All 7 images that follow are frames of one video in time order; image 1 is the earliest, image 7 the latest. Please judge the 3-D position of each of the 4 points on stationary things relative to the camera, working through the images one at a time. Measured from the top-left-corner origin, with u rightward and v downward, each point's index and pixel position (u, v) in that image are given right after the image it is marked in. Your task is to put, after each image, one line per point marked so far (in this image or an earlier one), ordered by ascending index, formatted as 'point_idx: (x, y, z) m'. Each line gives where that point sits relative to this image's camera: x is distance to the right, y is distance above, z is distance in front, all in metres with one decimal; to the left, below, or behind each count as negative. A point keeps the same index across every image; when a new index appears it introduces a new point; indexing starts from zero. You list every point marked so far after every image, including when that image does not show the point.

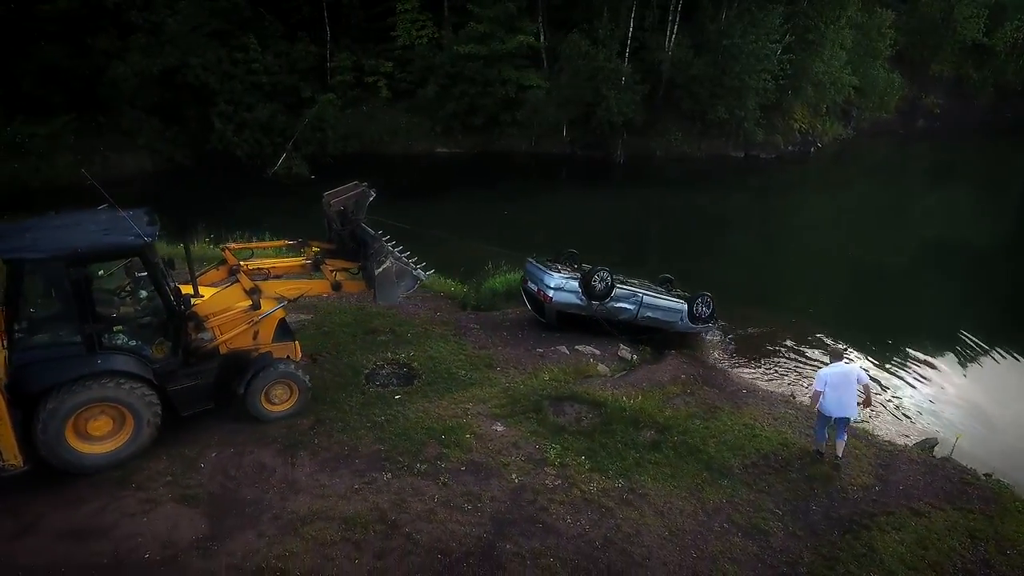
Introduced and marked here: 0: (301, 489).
0: (-2.1, -2.0, +6.3) m
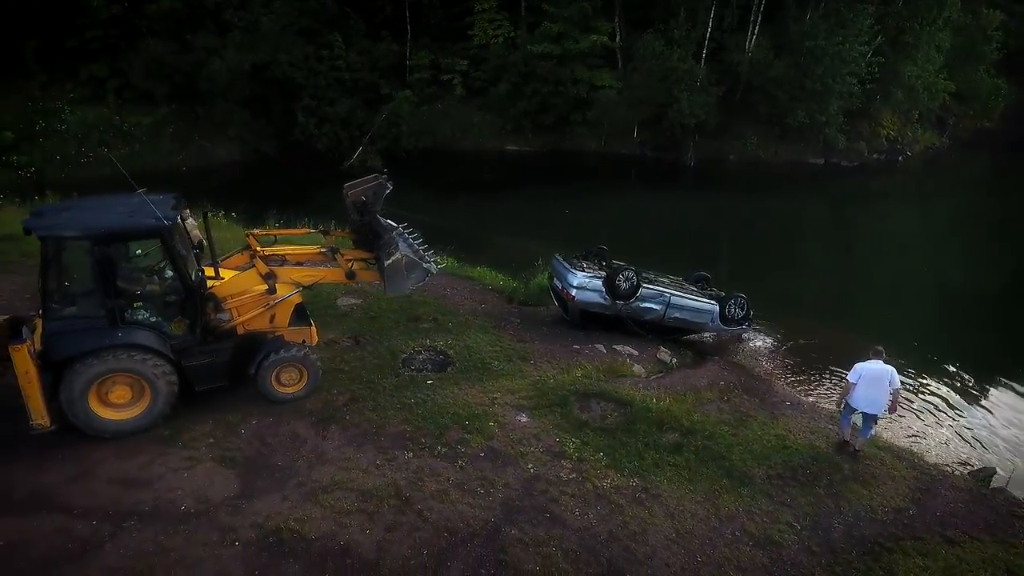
0: (-1.9, -1.8, +6.7) m
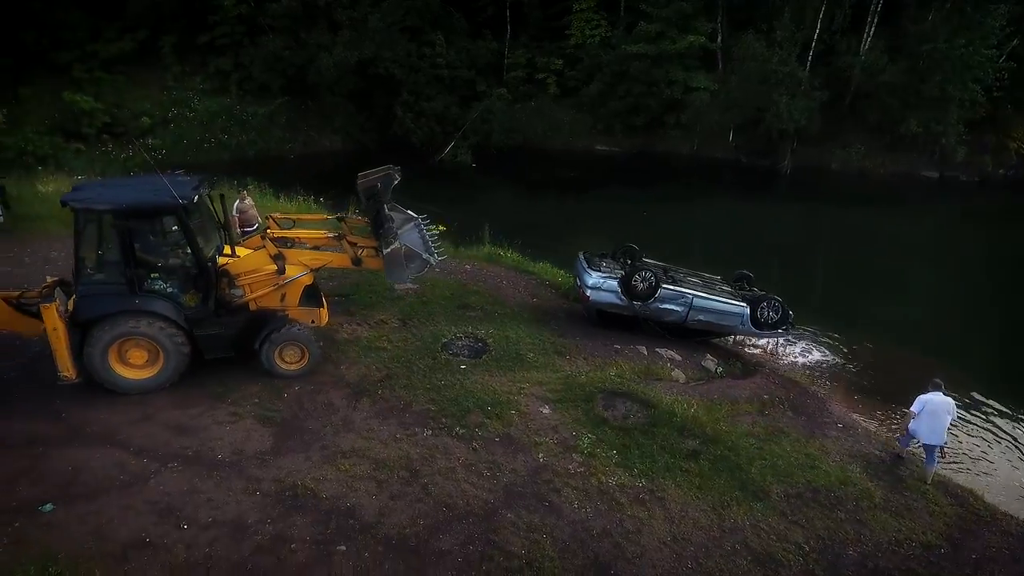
0: (-1.8, -1.6, +7.2) m
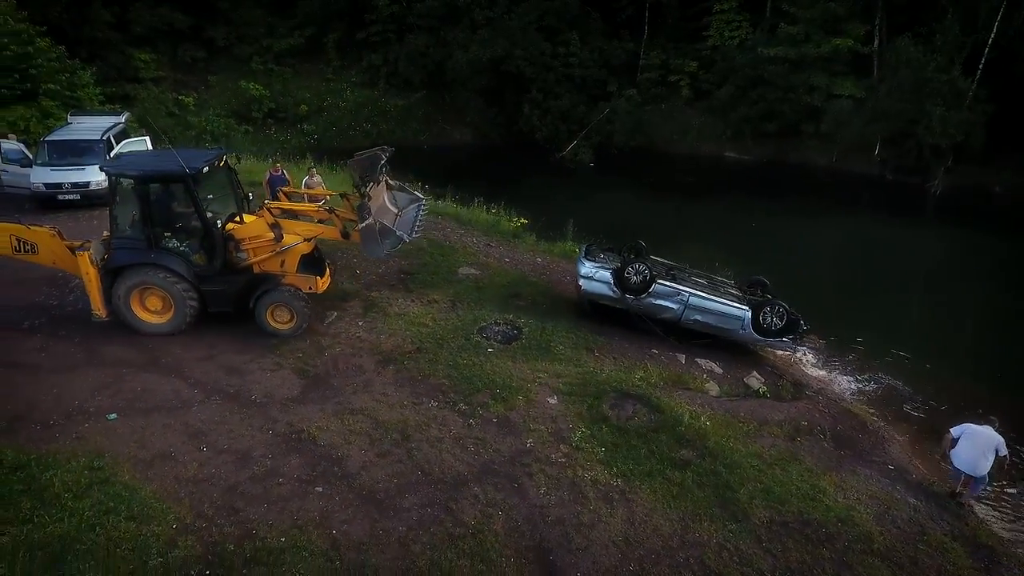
0: (-1.7, -1.2, +7.8) m
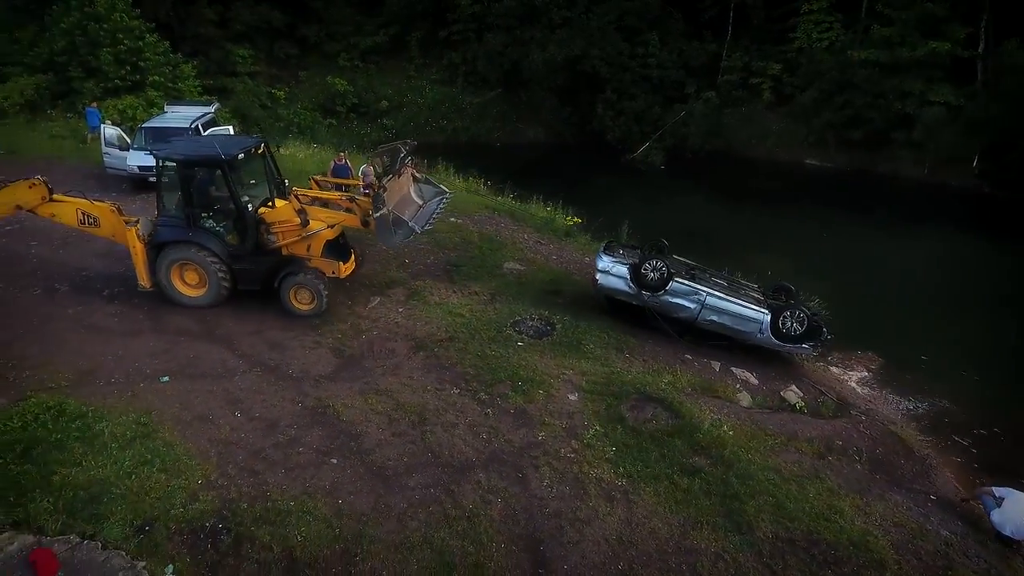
0: (-1.5, -1.1, +8.1) m
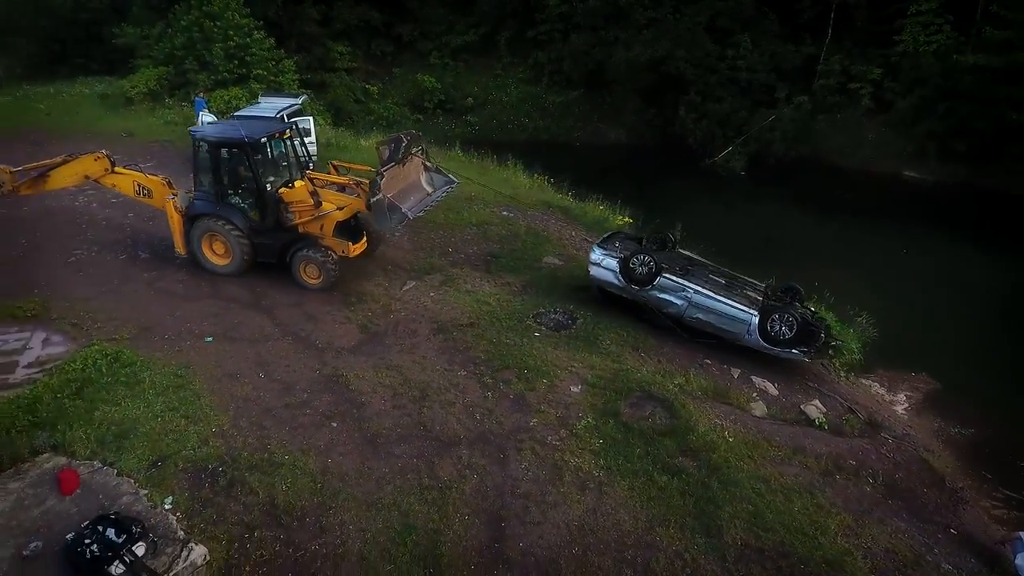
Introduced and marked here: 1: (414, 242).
0: (-1.3, -0.9, +8.6) m
1: (-1.8, +0.9, +11.9) m
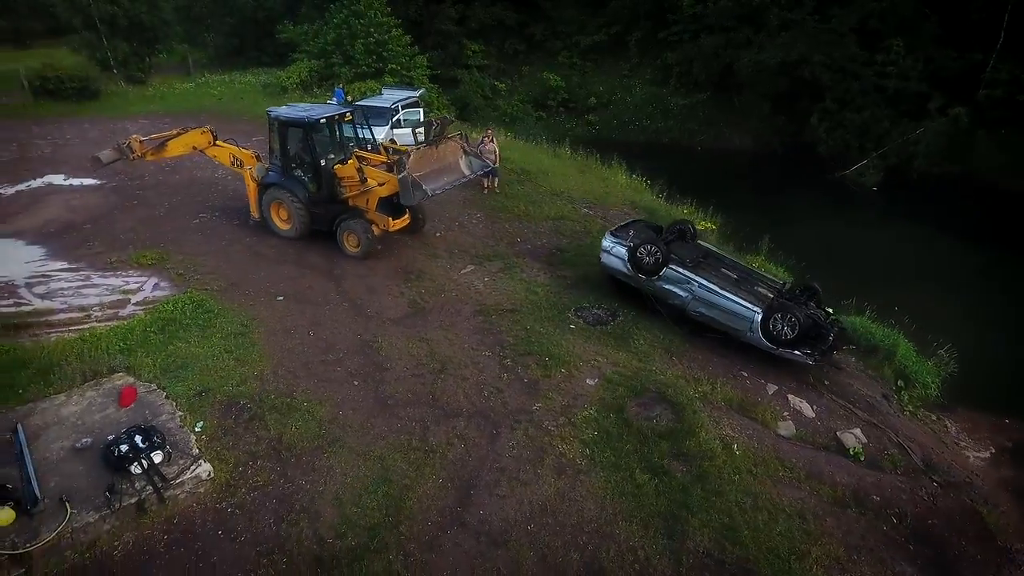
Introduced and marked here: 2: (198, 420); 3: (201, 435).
0: (-0.9, -0.6, +9.1) m
1: (-0.5, +1.1, +12.4) m
2: (-3.4, -1.4, +6.9) m
3: (-3.3, -1.5, +6.7) m
